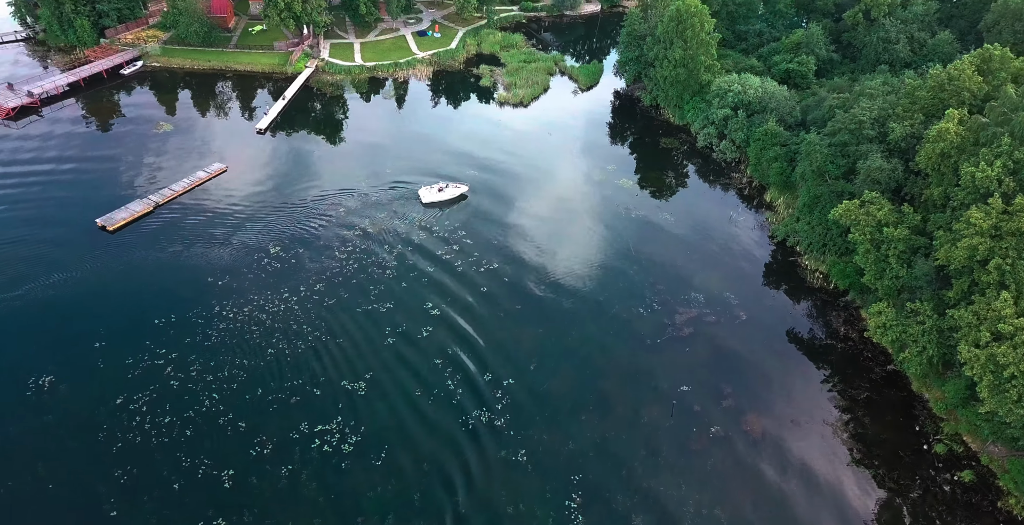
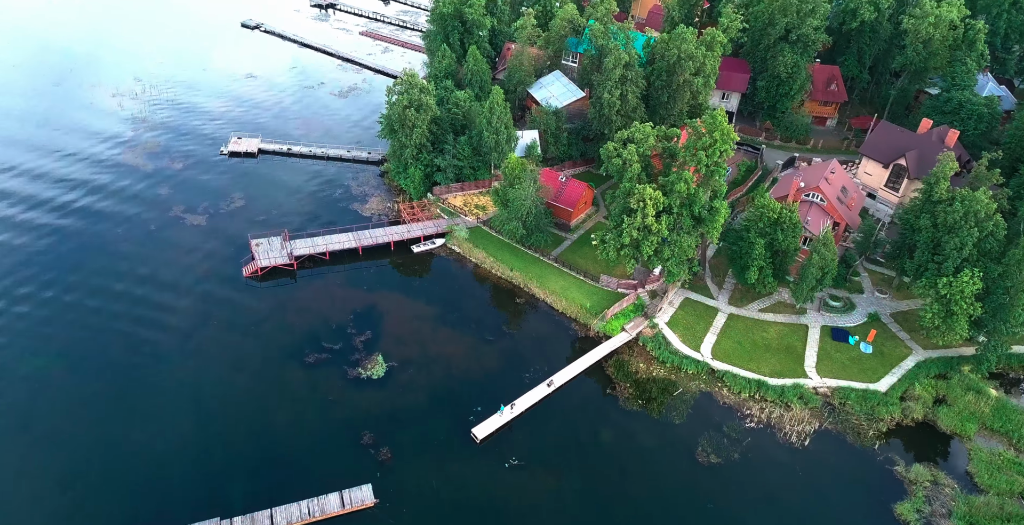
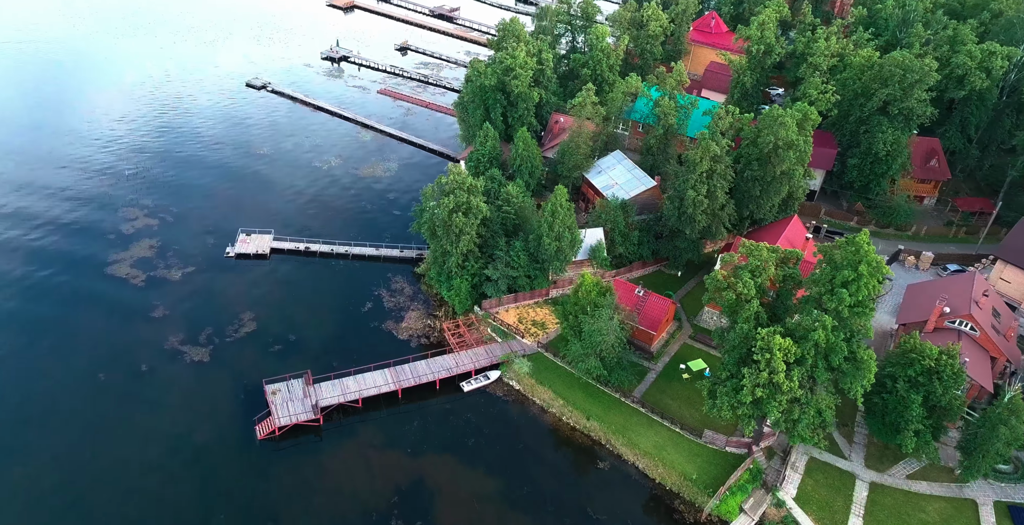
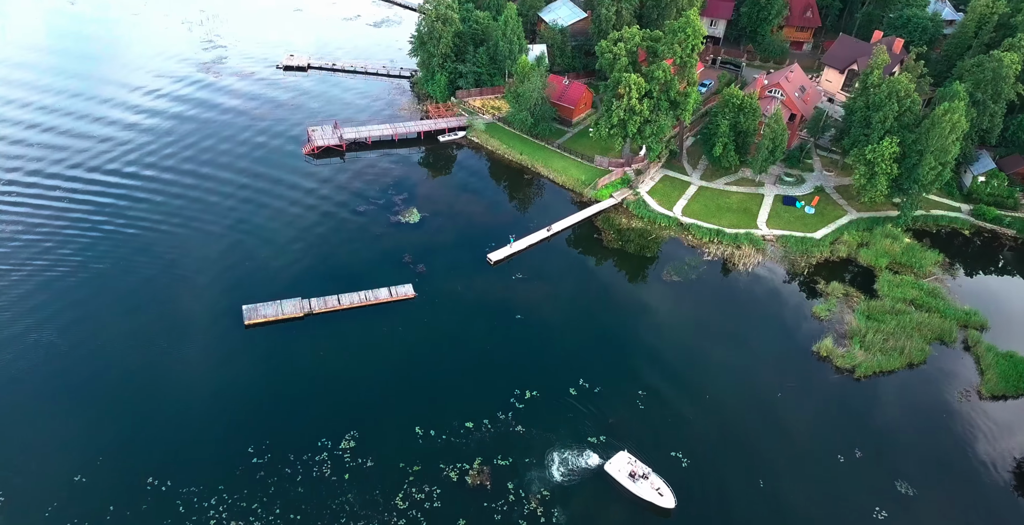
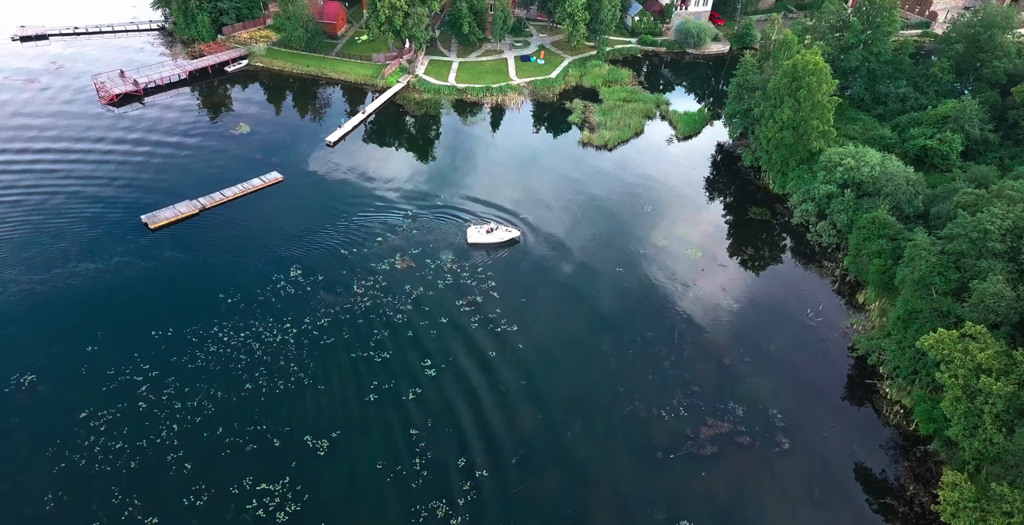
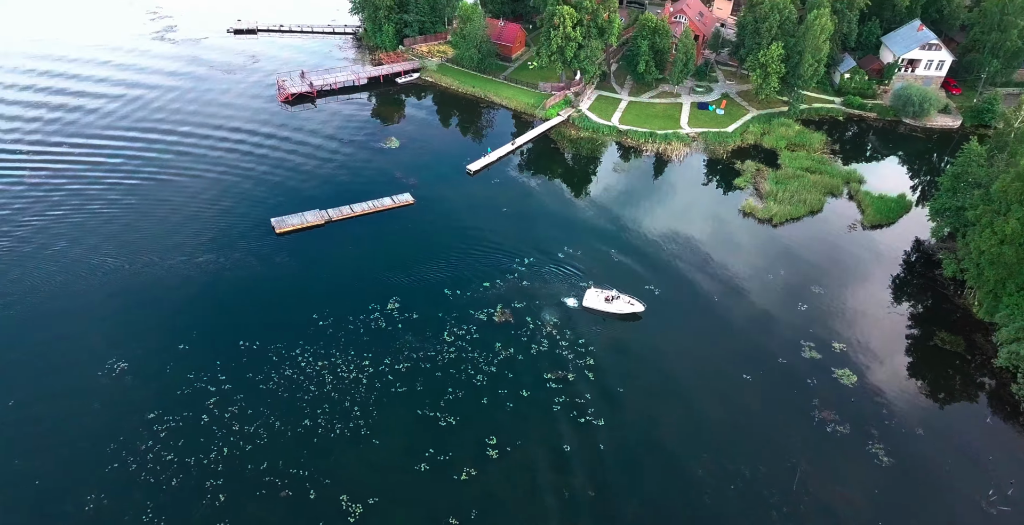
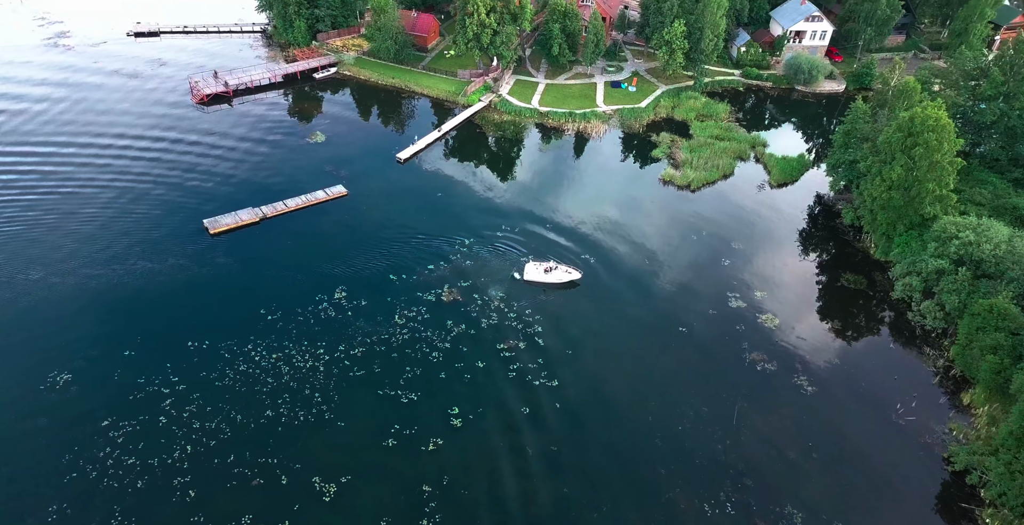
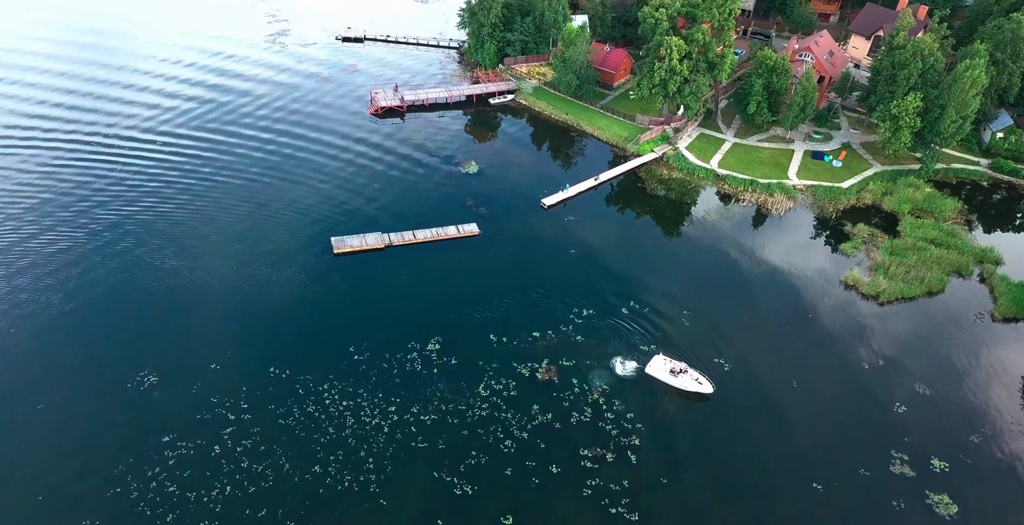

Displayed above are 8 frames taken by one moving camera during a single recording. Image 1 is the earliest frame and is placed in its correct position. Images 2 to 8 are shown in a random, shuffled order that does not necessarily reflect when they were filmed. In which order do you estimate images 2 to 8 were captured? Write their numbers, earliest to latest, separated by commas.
5, 7, 6, 8, 4, 2, 3
